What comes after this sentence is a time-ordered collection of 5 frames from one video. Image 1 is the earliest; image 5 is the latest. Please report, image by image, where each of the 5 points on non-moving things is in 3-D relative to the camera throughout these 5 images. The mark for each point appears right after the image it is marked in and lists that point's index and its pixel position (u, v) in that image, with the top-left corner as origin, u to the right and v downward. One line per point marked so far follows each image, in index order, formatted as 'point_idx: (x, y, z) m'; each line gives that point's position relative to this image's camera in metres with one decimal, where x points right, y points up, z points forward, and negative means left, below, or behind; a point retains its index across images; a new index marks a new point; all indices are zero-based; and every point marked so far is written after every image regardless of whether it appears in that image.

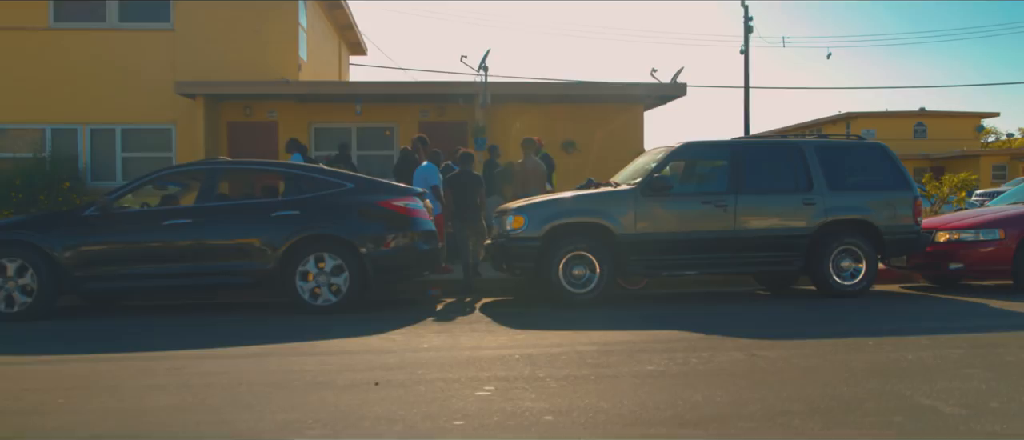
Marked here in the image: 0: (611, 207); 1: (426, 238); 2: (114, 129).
0: (+1.1, +0.1, +10.3) m
1: (-1.0, -0.2, +10.5) m
2: (-8.0, +1.8, +19.1) m
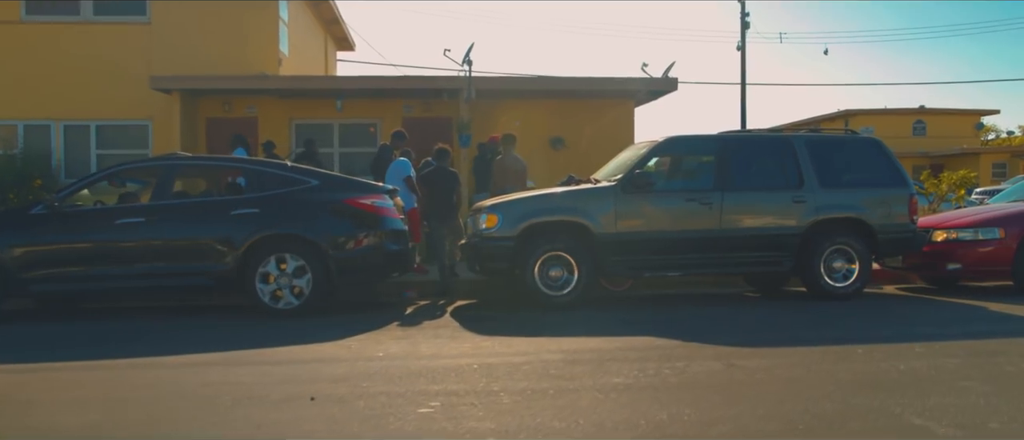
0: (+0.8, +0.1, +9.7) m
1: (-1.2, -0.2, +10.0) m
2: (-8.3, +1.8, +18.6) m
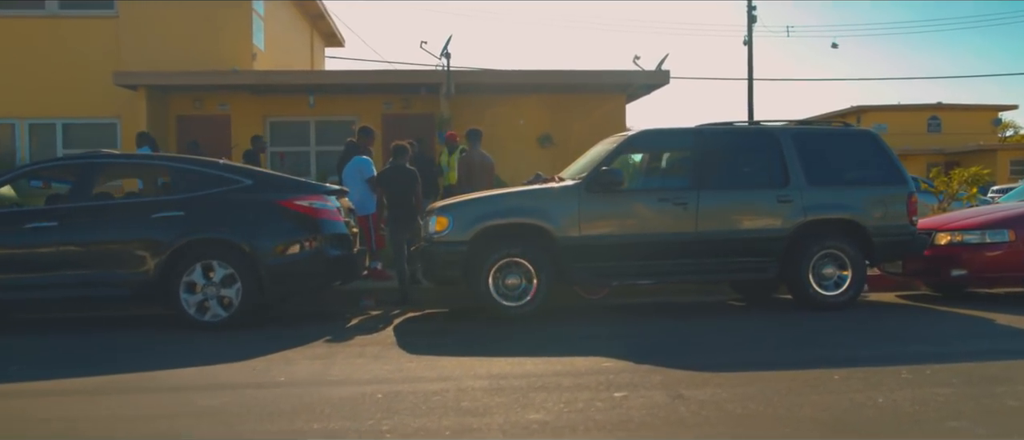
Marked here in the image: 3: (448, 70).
0: (+0.4, +0.1, +8.8) m
1: (-1.7, -0.2, +9.1) m
2: (-8.6, +1.8, +17.8) m
3: (-1.1, +2.5, +15.8) m
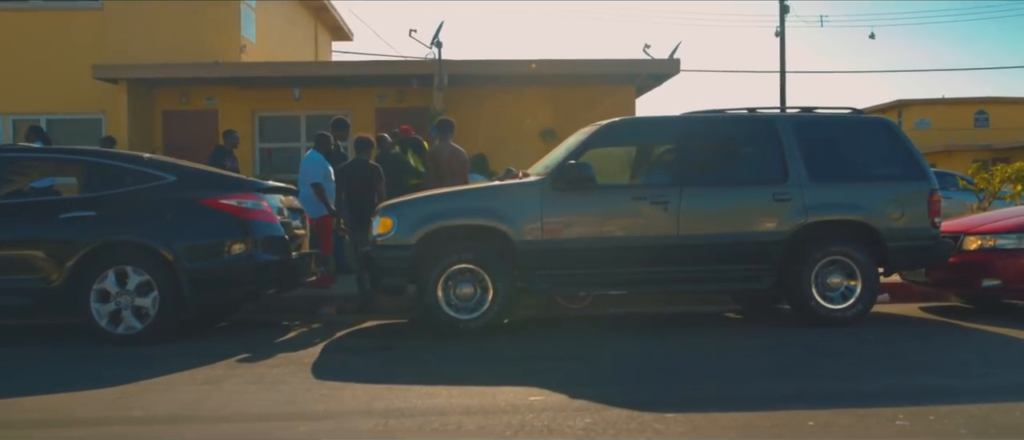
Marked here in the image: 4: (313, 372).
0: (0.0, +0.1, +7.6) m
1: (-2.0, -0.2, +8.0) m
2: (-8.5, +1.8, +17.1) m
3: (-1.1, +2.5, +14.8) m
4: (-1.3, -1.0, +6.3) m
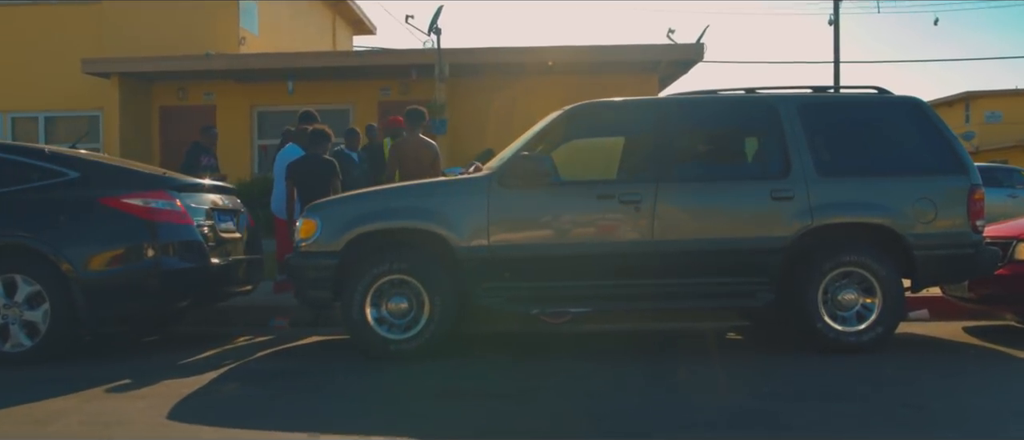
0: (-0.4, +0.1, +6.4) m
1: (-2.4, -0.2, +6.9) m
2: (-8.3, +1.8, +16.4) m
3: (-1.0, +2.5, +13.6) m
4: (-1.8, -1.0, +5.1) m
